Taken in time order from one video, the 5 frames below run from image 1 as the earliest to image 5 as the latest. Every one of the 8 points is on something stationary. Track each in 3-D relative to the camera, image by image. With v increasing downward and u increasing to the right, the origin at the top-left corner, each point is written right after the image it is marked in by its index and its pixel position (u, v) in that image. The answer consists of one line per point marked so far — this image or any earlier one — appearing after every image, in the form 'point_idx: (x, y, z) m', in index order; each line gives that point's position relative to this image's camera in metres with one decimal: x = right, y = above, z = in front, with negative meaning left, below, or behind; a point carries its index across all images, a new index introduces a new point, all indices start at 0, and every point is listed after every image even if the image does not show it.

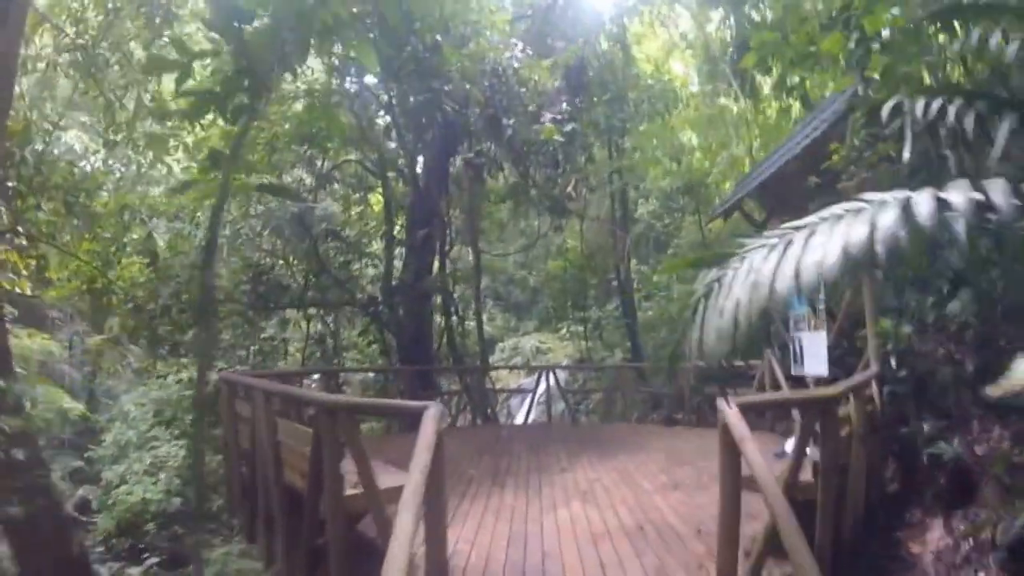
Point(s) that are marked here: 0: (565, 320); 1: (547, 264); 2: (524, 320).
0: (+1.0, -0.6, +13.5) m
1: (+0.6, +0.4, +13.2) m
2: (+0.3, -0.6, +14.3) m
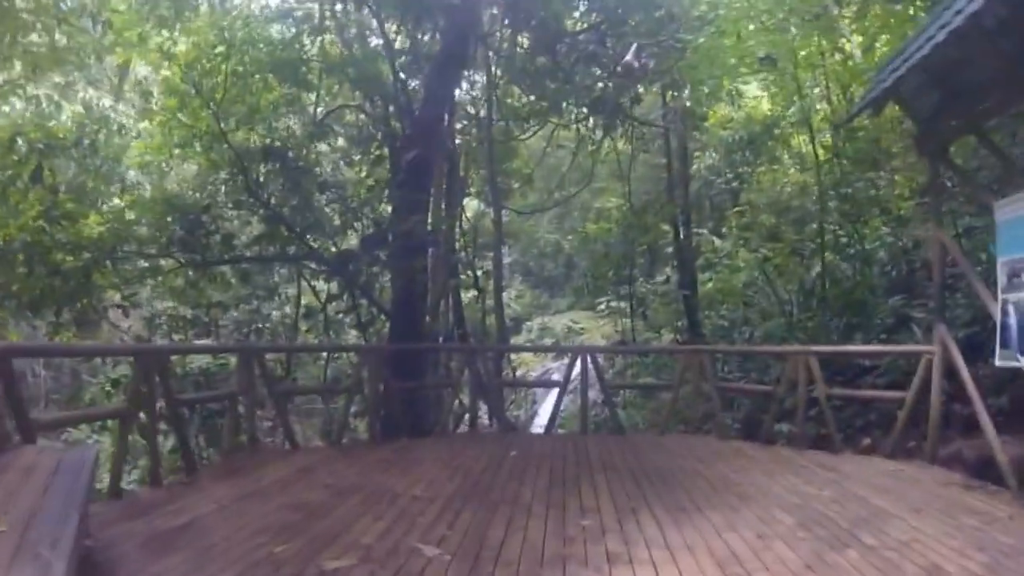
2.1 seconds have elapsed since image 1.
0: (+1.4, -0.1, +11.1) m
1: (+1.1, +0.9, +10.9) m
2: (+0.7, -0.1, +12.0) m
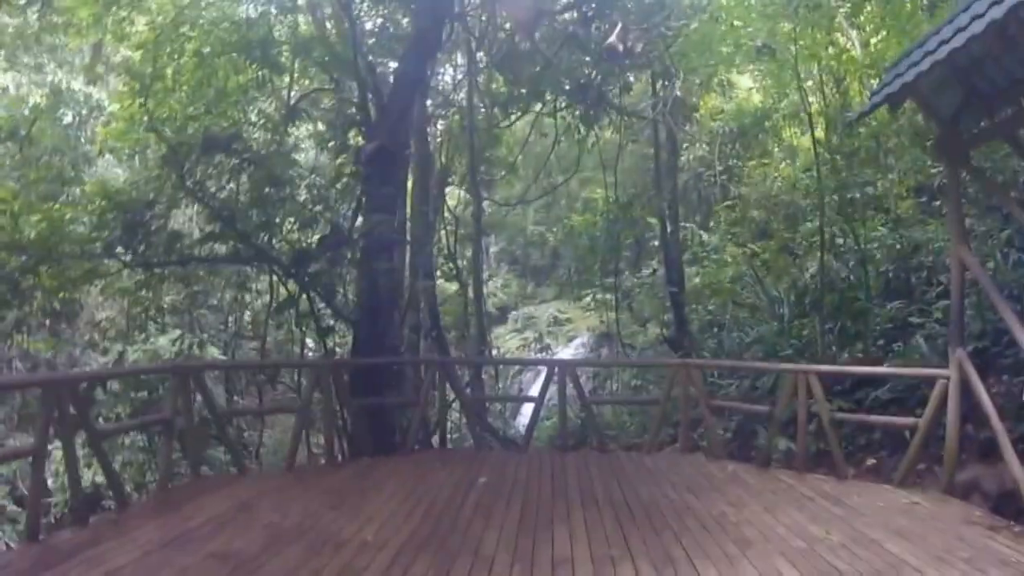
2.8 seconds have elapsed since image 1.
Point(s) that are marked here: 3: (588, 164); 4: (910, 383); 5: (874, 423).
0: (+1.2, 0.0, +10.8) m
1: (+0.8, +1.0, +10.5) m
2: (+0.5, 0.0, +11.6) m
3: (+1.1, +1.8, +10.6) m
4: (+3.3, -0.8, +6.0) m
5: (+2.2, -0.8, +4.4) m
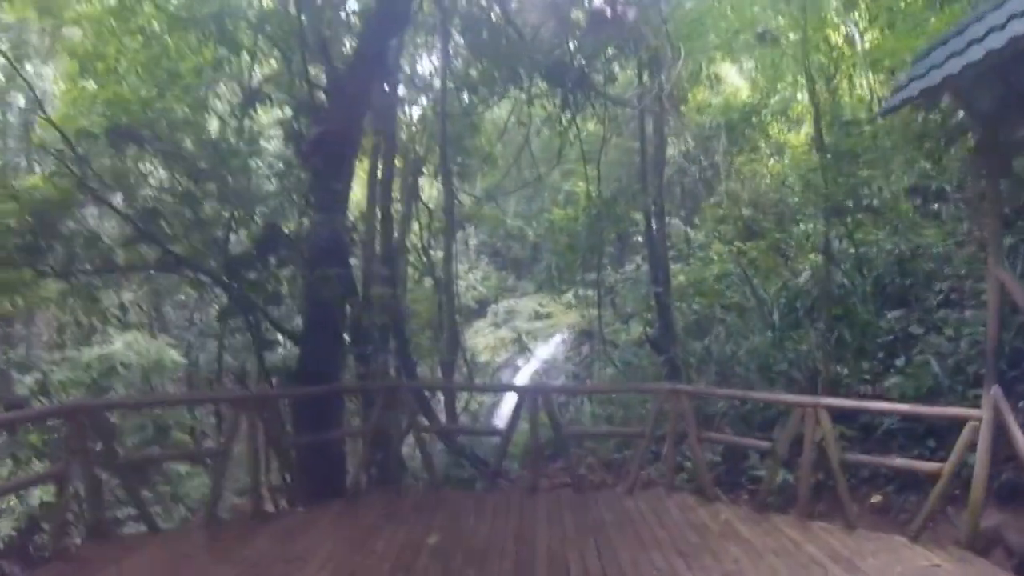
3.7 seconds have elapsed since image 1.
0: (+0.8, 0.0, +10.2) m
1: (+0.5, +1.0, +9.9) m
2: (+0.1, 0.0, +11.0) m
3: (+0.8, +1.8, +10.1) m
4: (+3.1, -0.9, +5.5) m
5: (+2.0, -0.9, +3.9) m
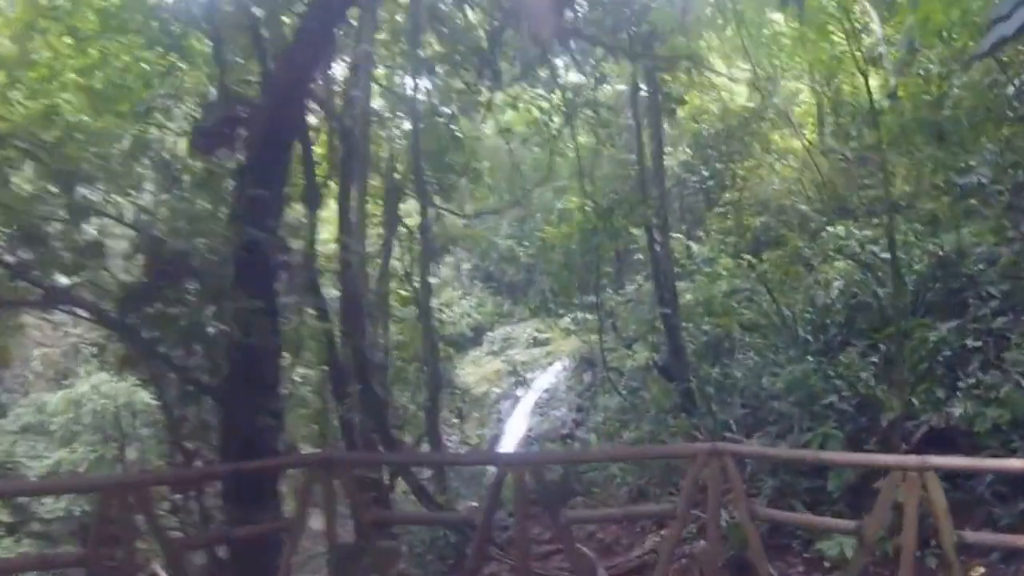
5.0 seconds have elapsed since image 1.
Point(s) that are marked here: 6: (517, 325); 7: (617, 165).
0: (+0.7, -0.3, +9.1) m
1: (+0.3, +0.7, +8.8) m
2: (0.0, -0.3, +9.9) m
3: (+0.6, +1.5, +9.1) m
4: (+3.0, -0.9, +4.4) m
5: (+1.9, -0.9, +2.8) m
6: (0.0, -0.6, +10.1) m
7: (+1.3, +1.6, +9.0) m
